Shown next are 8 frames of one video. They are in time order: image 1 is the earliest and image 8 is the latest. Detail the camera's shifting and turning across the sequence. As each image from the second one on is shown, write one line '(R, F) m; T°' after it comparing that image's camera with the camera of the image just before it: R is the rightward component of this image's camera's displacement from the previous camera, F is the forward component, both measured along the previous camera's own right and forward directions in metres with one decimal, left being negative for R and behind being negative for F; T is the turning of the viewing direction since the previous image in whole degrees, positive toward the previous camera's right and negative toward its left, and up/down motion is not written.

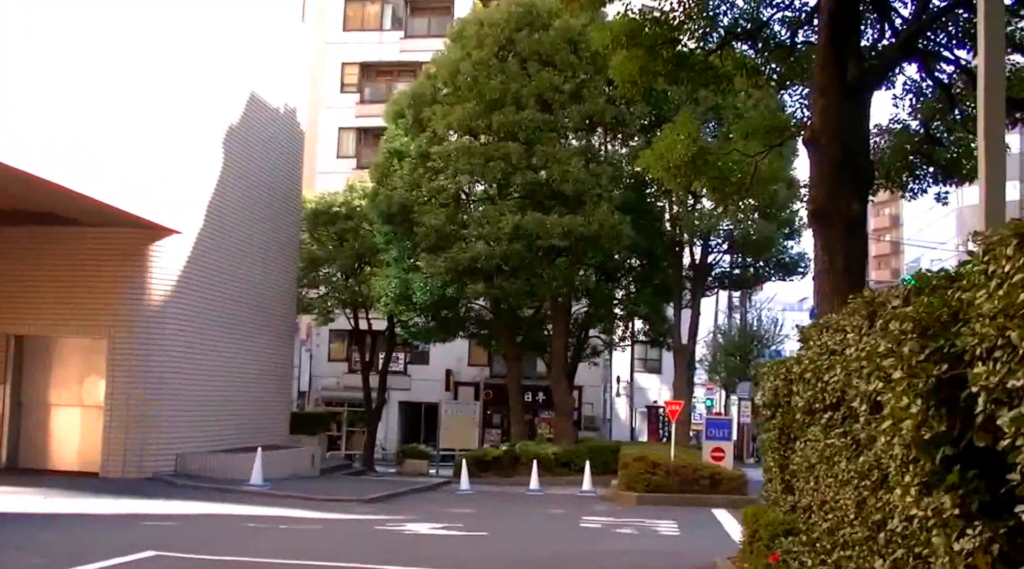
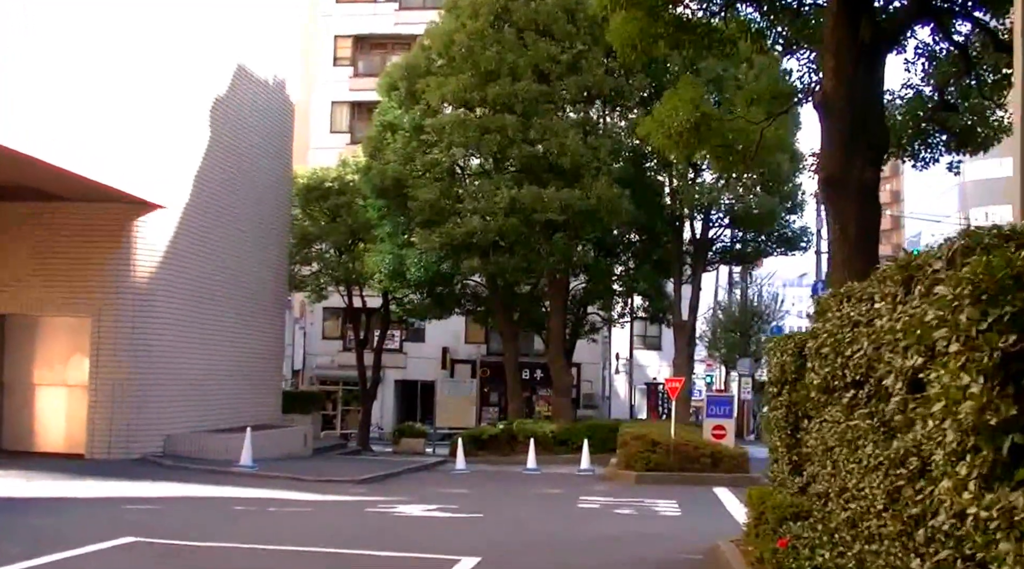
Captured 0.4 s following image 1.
(0.0, +0.7) m; 0°
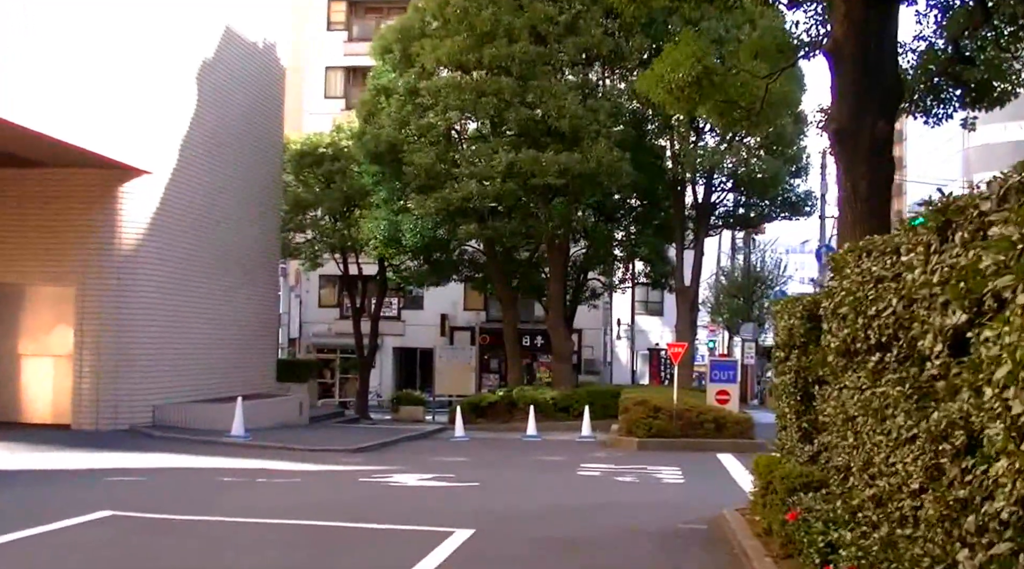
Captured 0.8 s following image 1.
(0.0, +0.5) m; 0°
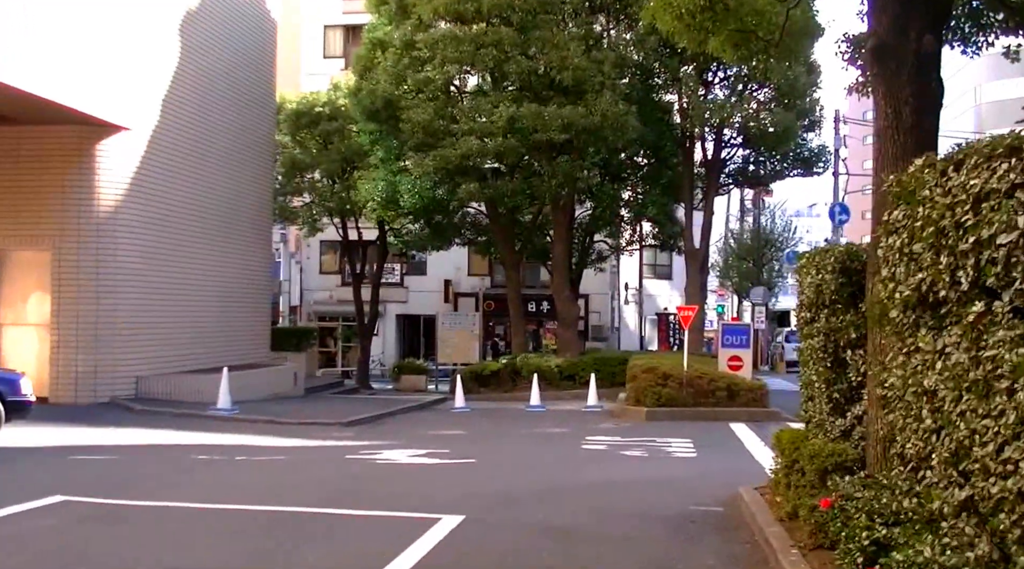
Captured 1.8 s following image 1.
(+0.2, +1.5) m; 0°
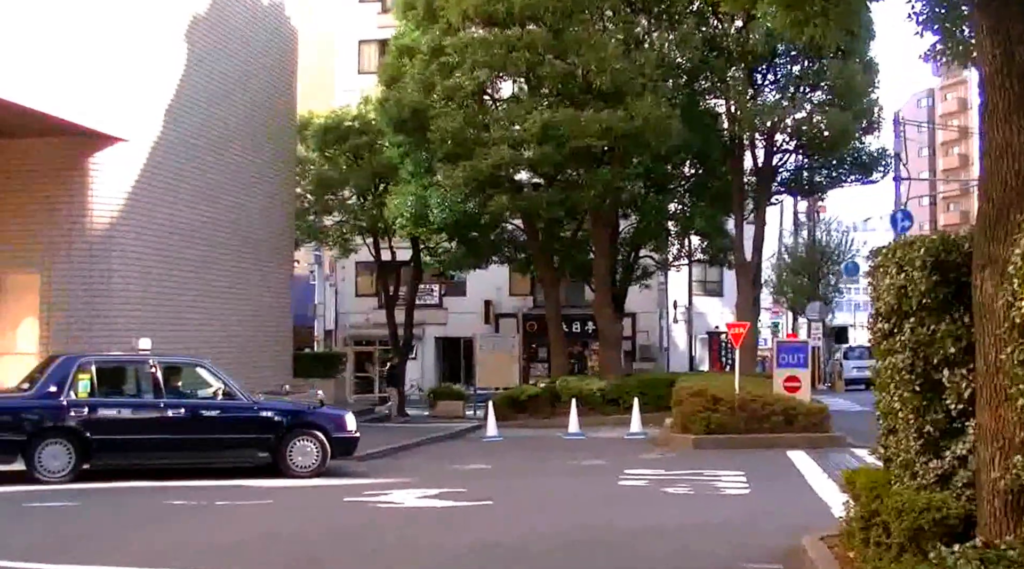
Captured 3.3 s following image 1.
(+0.3, +2.1) m; -2°
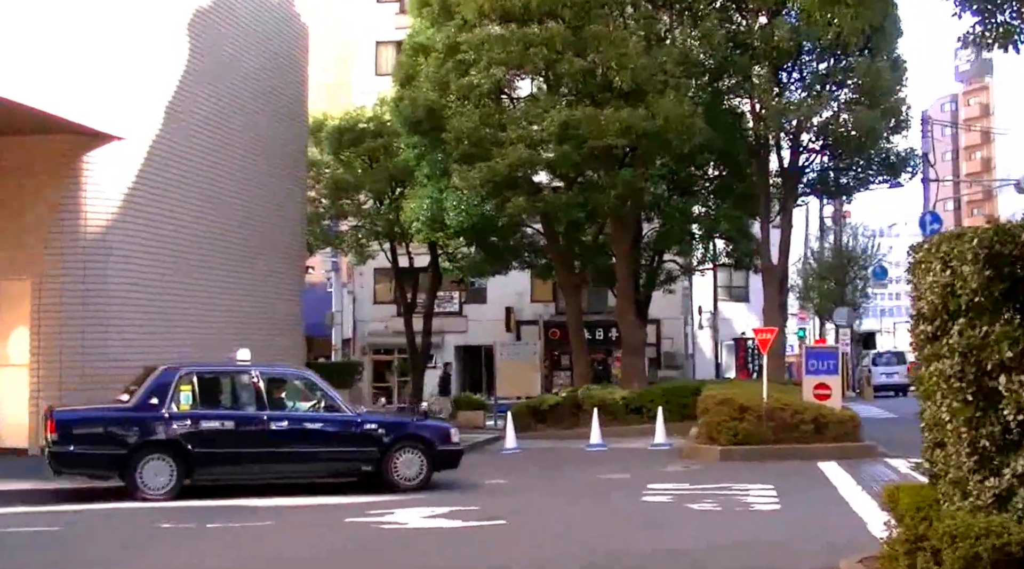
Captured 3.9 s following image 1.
(+0.1, +0.9) m; -1°
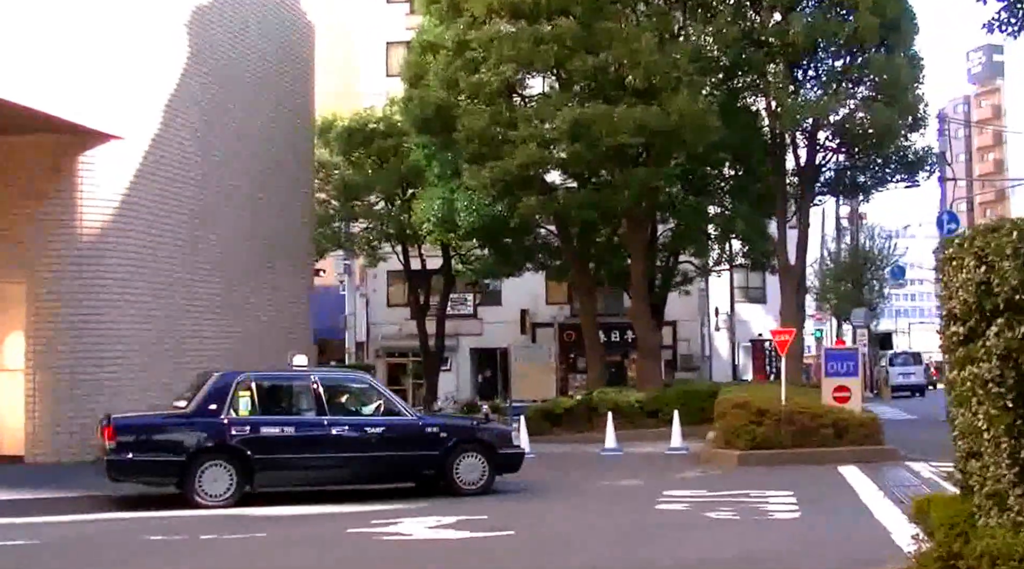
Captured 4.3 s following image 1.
(+0.1, +0.5) m; -1°
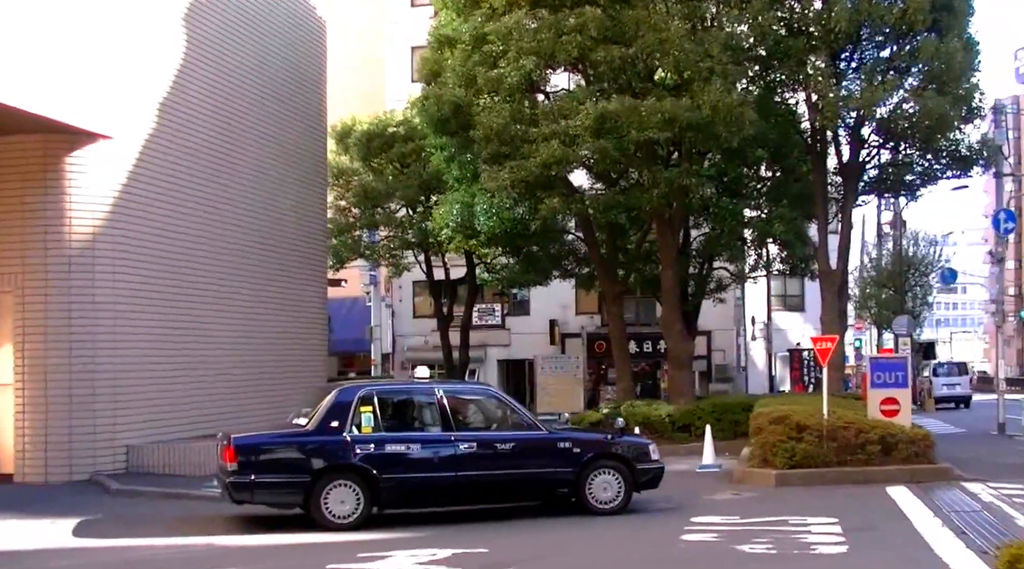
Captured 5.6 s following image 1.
(+0.3, +1.6) m; -1°
